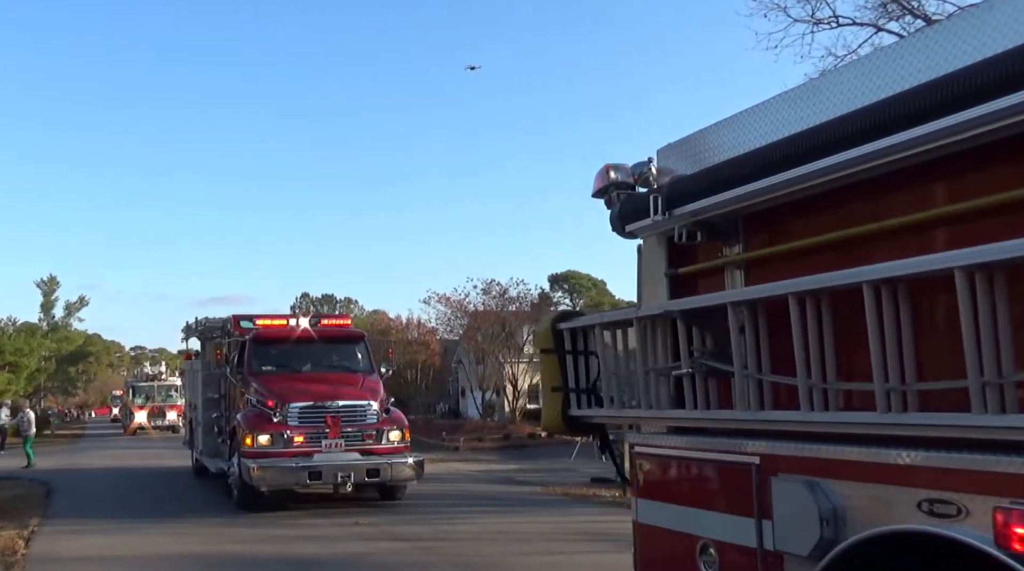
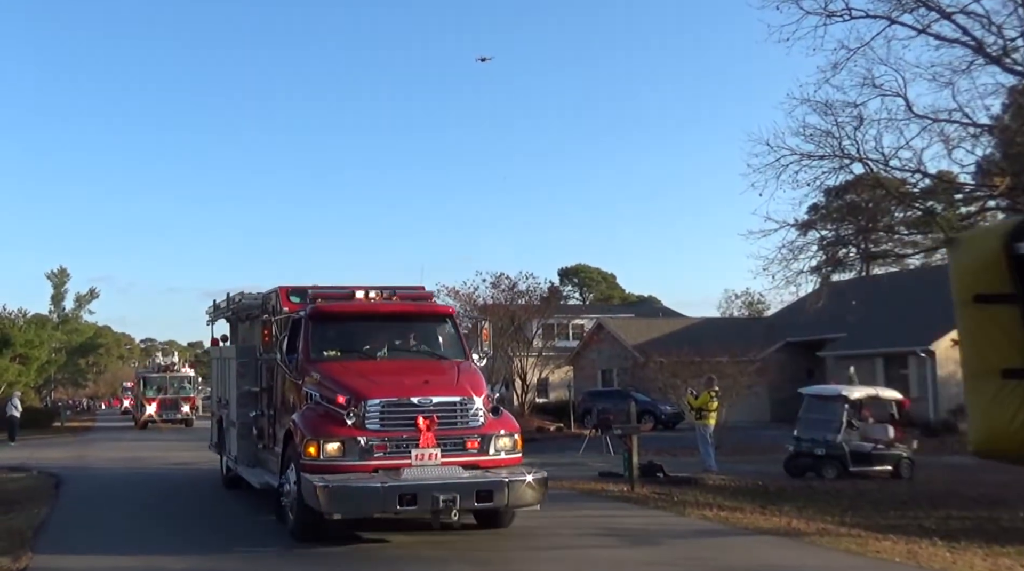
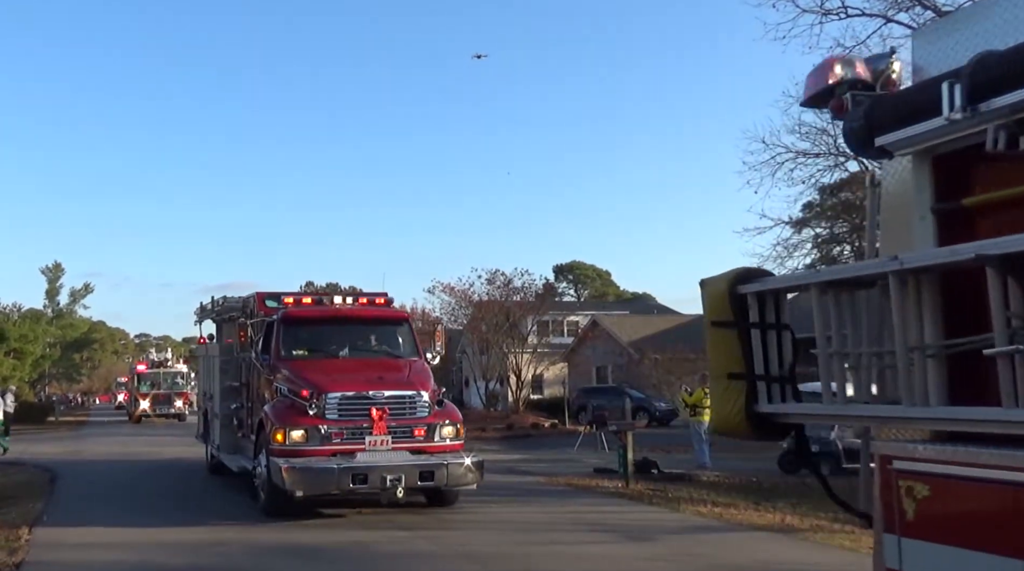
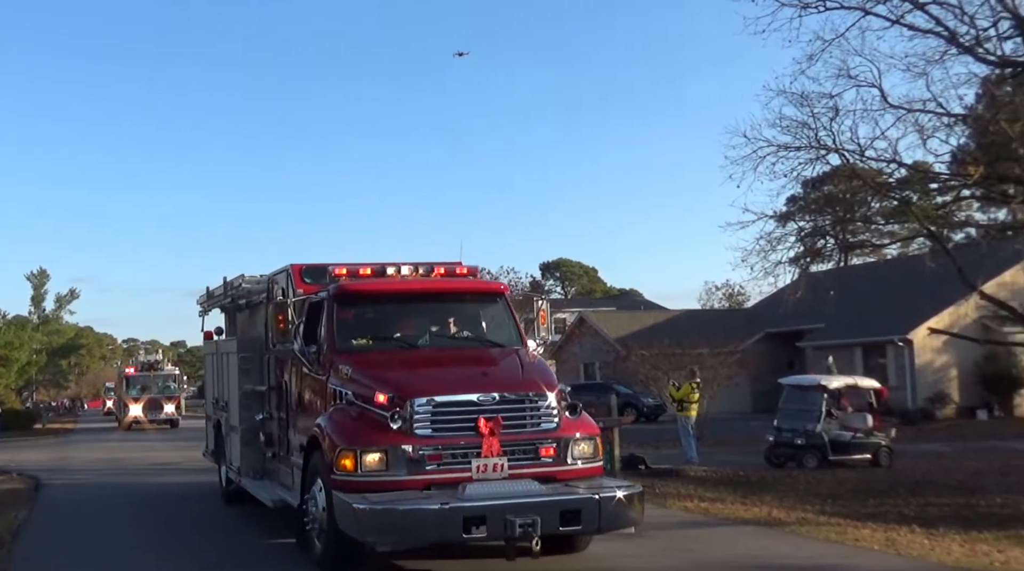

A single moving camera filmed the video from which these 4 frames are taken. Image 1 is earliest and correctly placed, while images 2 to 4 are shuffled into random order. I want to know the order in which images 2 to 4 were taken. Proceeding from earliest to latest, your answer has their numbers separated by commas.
3, 2, 4
